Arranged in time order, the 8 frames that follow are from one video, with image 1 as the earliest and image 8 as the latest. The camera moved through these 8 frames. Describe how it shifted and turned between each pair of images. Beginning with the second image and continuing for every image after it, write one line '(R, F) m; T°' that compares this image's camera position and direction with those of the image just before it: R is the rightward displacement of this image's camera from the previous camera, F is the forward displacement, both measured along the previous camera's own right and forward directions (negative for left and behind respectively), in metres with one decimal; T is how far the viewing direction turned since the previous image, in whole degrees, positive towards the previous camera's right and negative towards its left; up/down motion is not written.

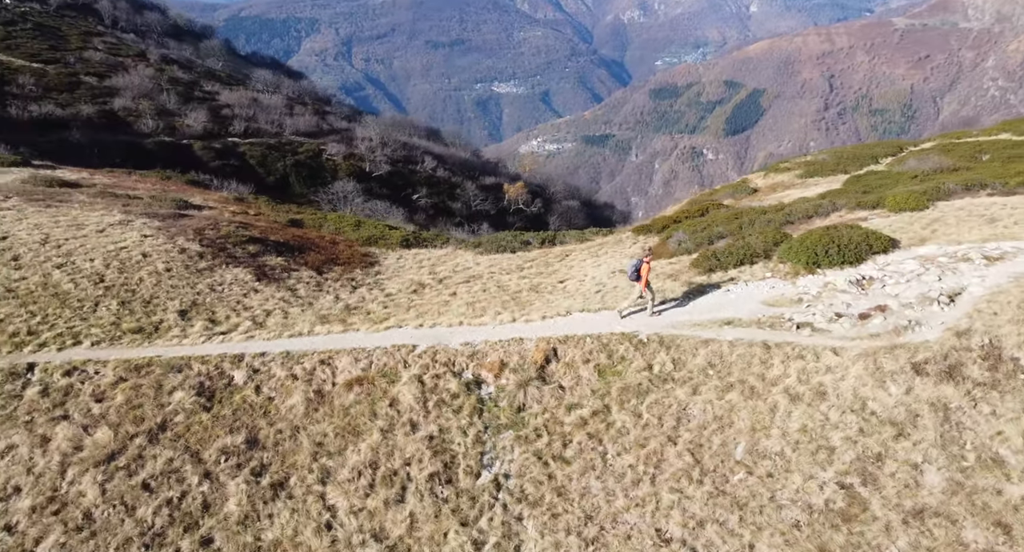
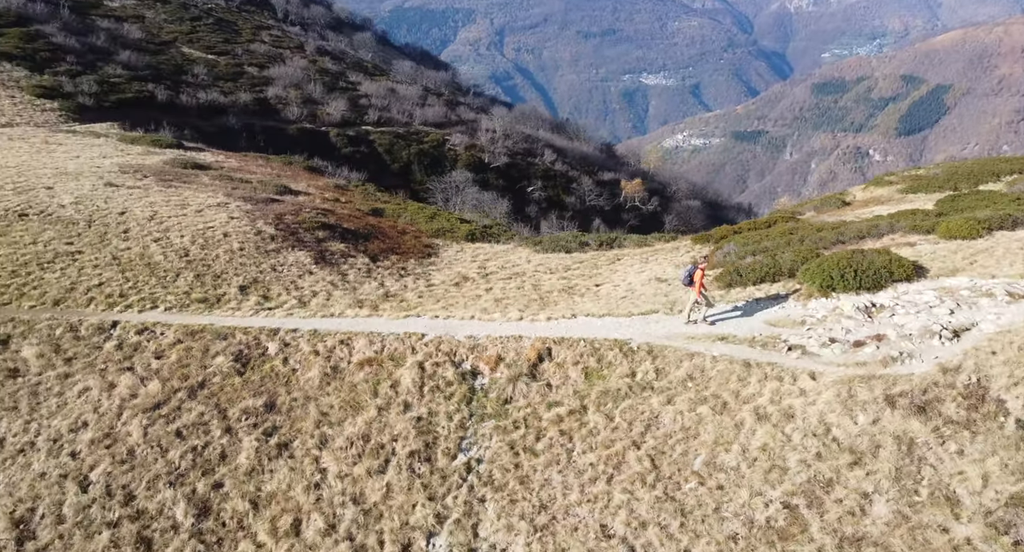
(+3.7, -1.3) m; -10°
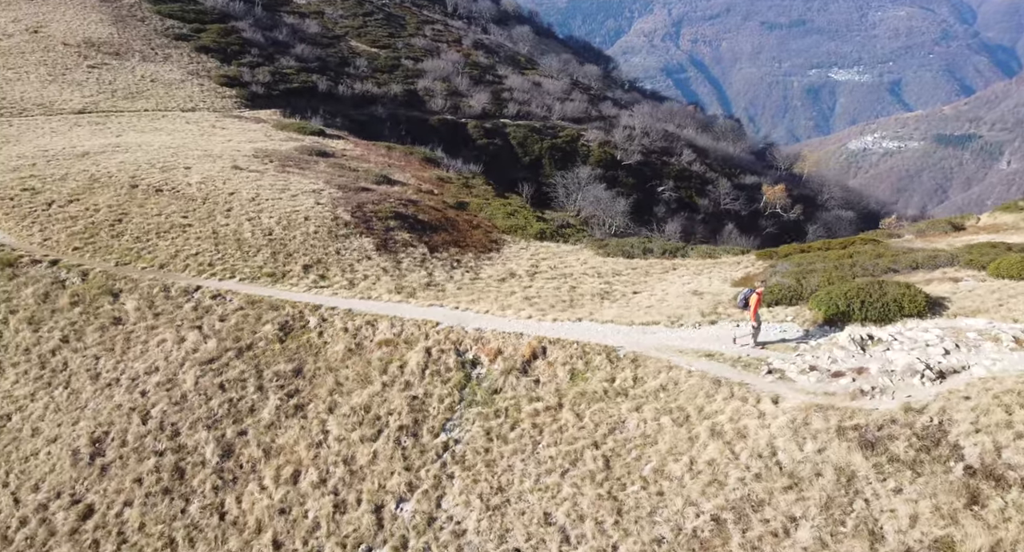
(+4.6, -1.4) m; -12°
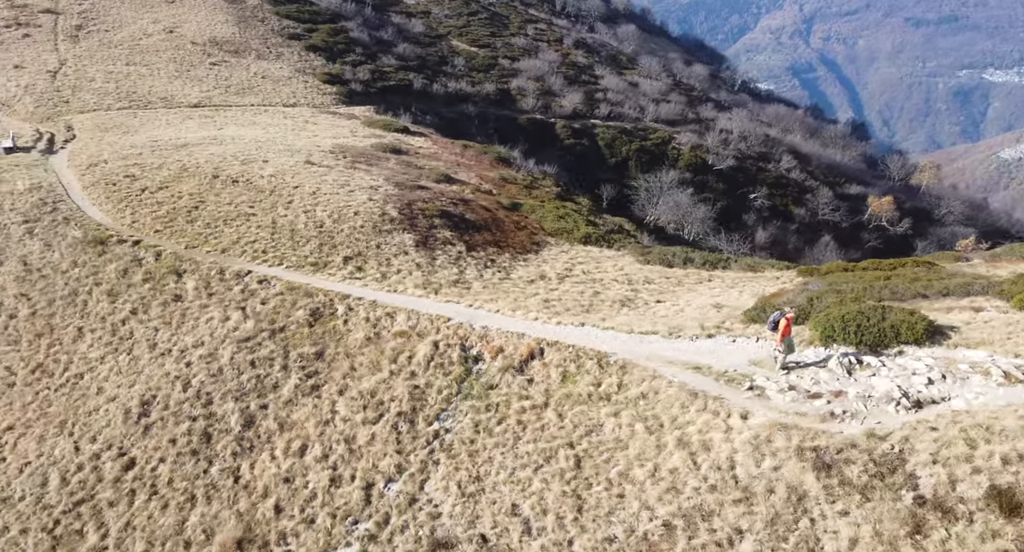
(+3.2, -1.0) m; -8°
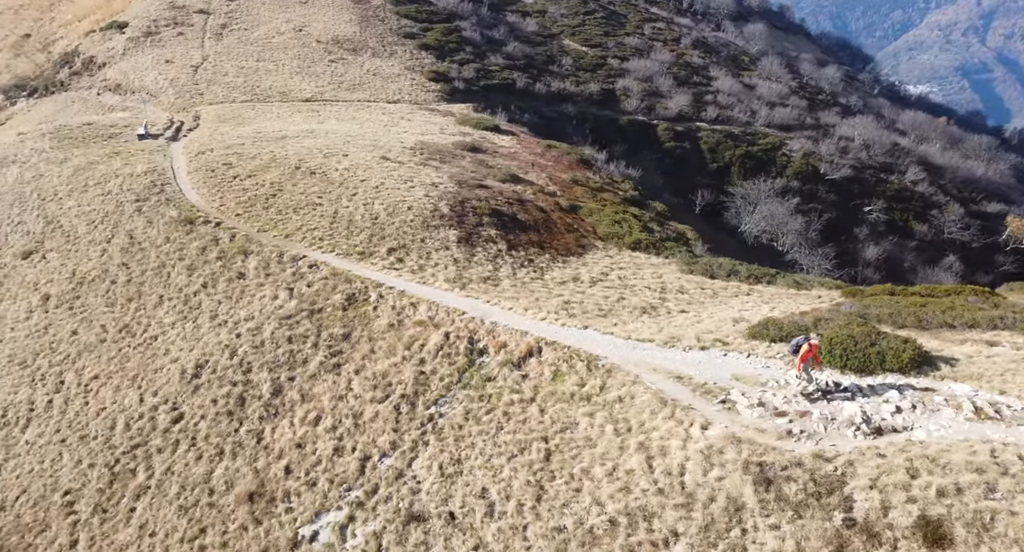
(+3.9, -1.2) m; -9°
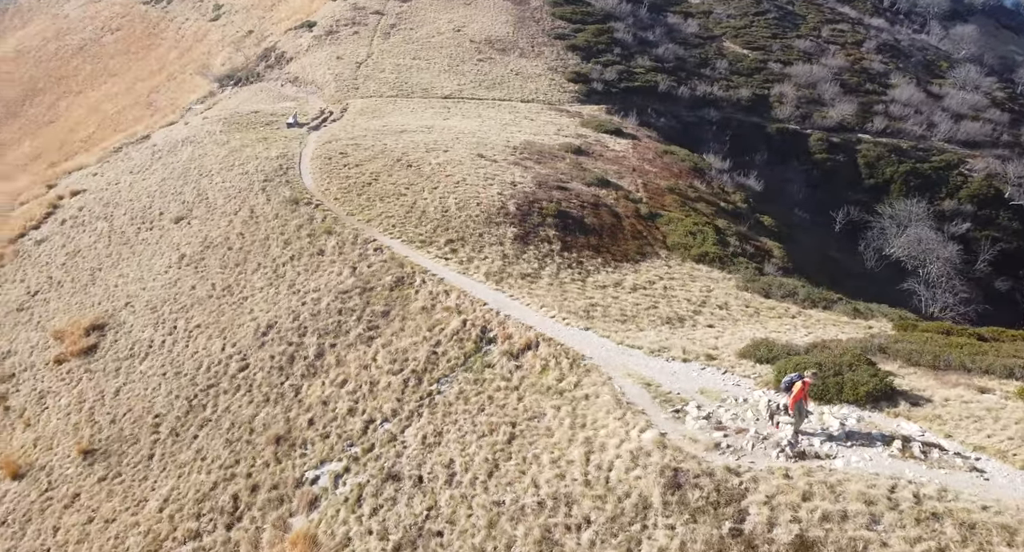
(+5.9, -1.6) m; -13°
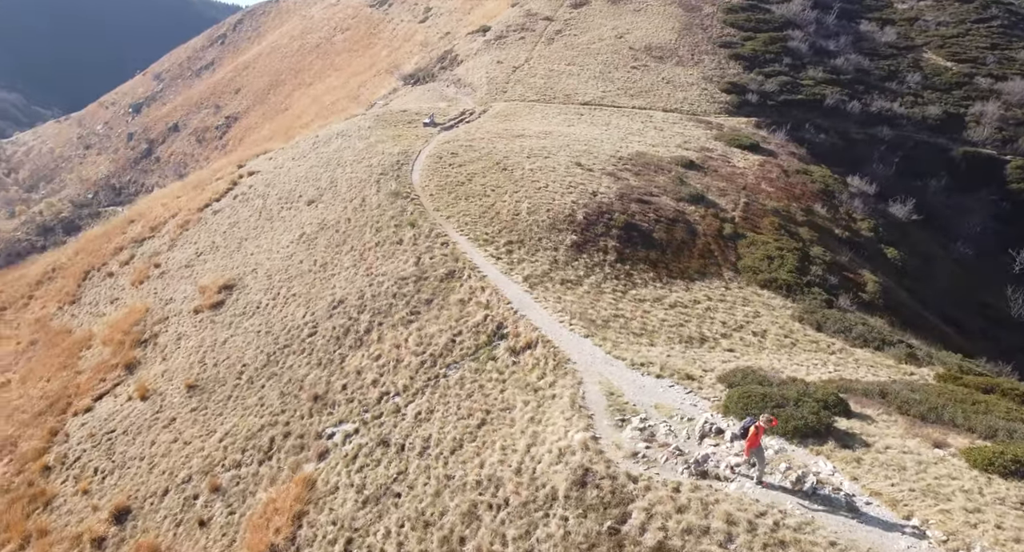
(+7.2, -1.6) m; -15°
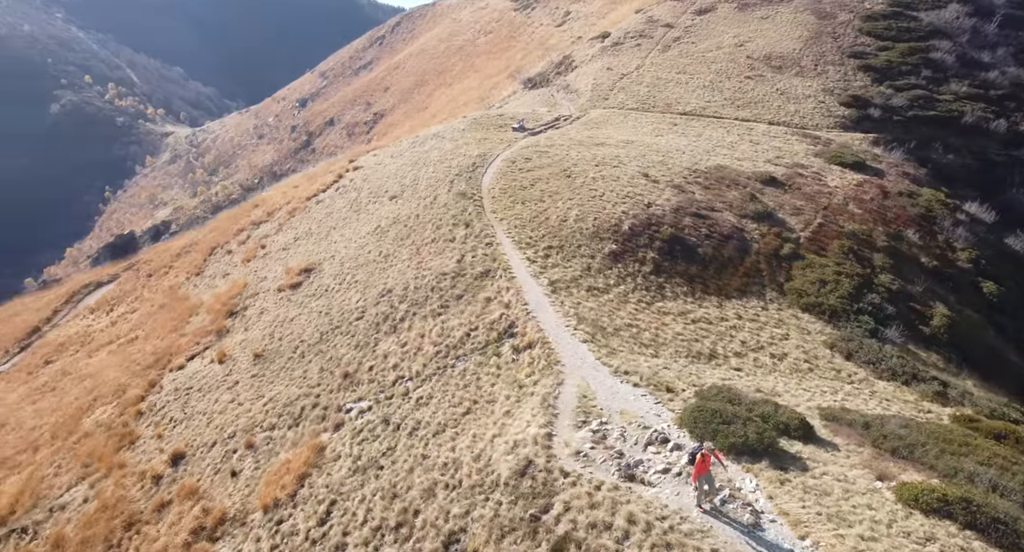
(+5.6, -1.2) m; -11°
